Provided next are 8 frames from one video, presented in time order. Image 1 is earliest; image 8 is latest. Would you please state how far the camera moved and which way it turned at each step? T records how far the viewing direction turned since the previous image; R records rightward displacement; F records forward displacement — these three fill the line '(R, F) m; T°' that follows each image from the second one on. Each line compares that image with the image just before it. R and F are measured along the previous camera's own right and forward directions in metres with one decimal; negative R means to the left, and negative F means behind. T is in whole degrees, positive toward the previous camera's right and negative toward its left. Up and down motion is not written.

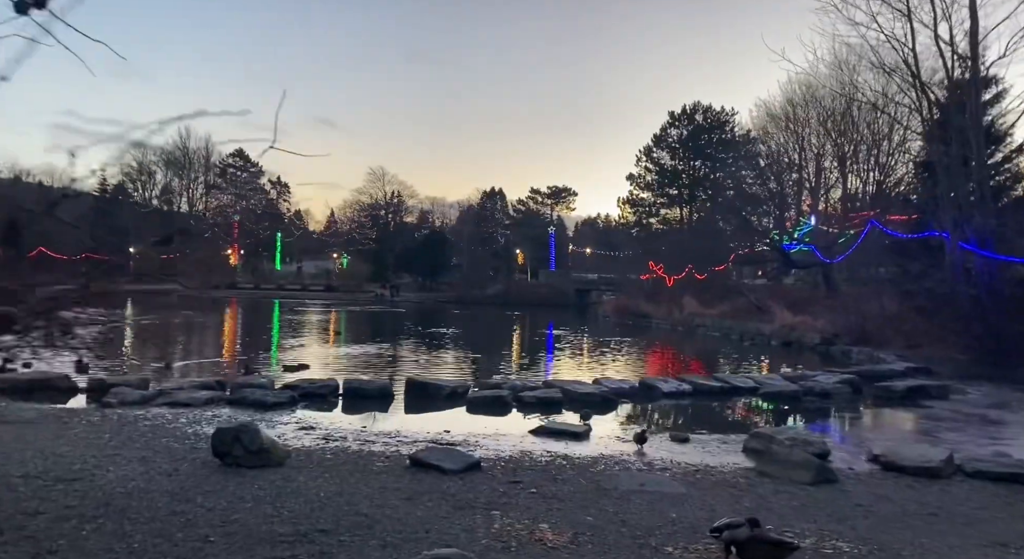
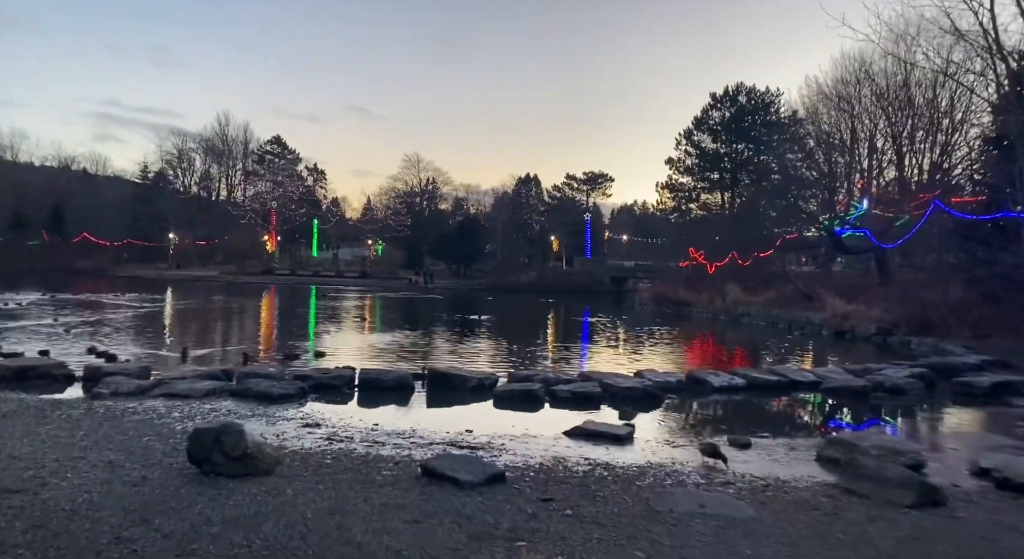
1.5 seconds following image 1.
(0.0, +1.3) m; -3°
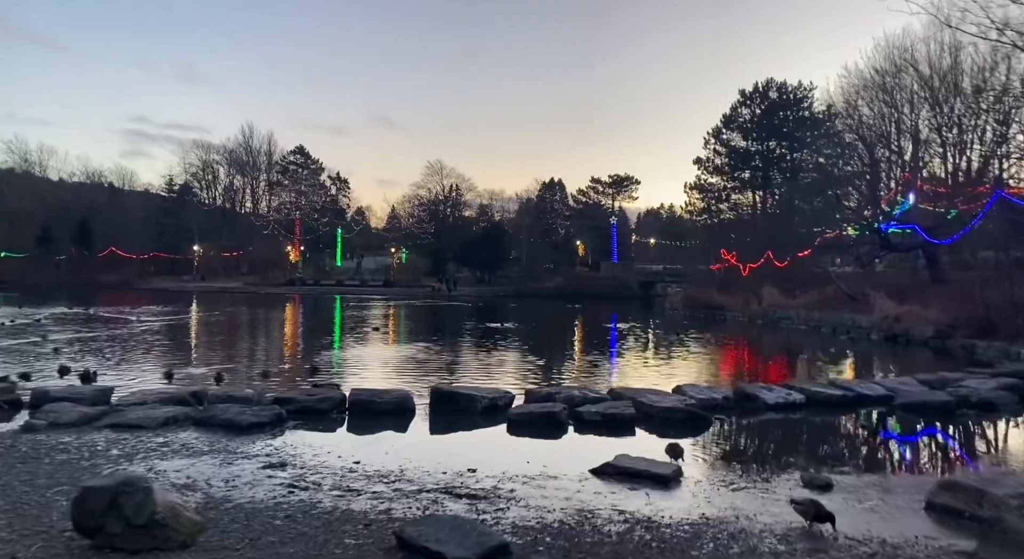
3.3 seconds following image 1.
(+0.1, +1.8) m; -2°
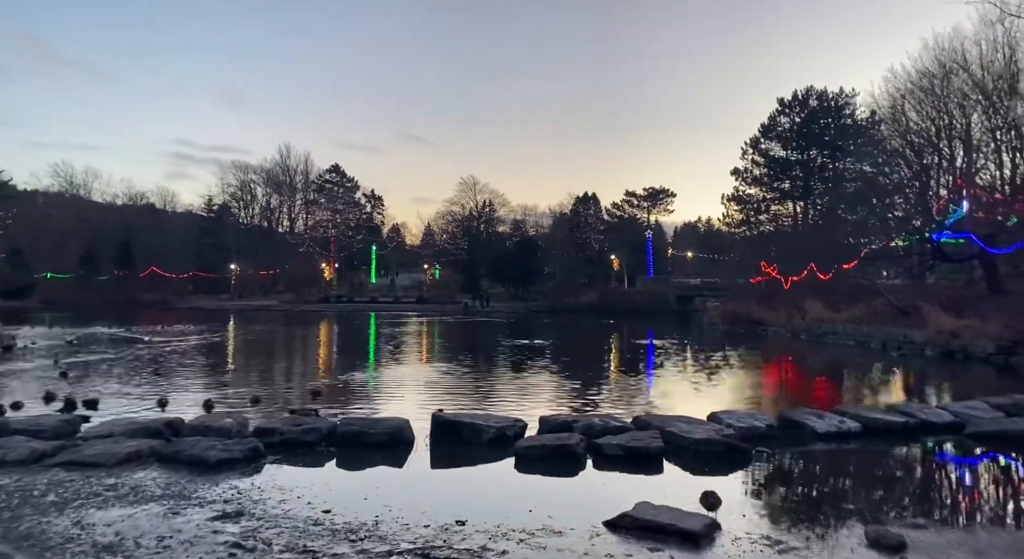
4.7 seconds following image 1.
(+0.3, +1.2) m; -3°
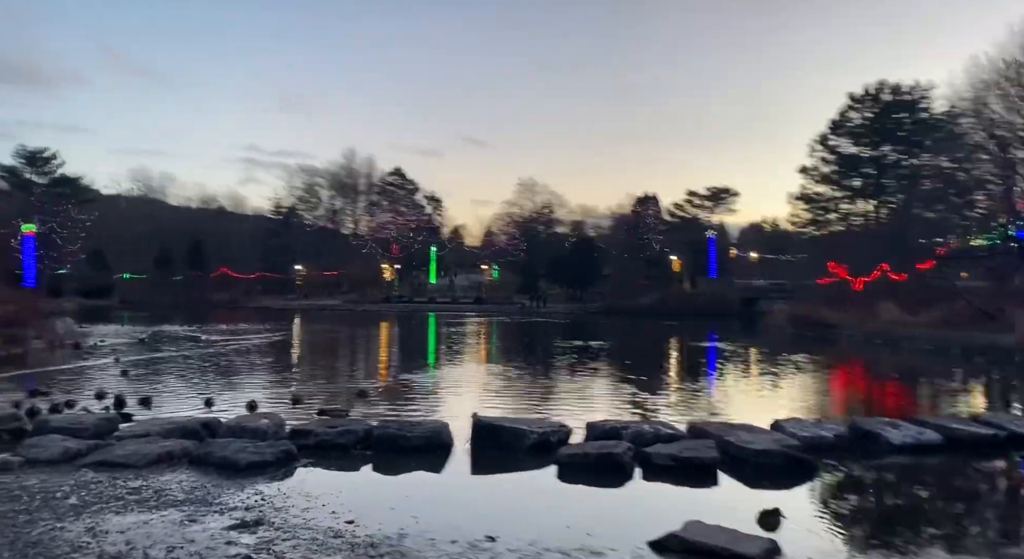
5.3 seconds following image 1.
(+0.2, +0.5) m; -5°
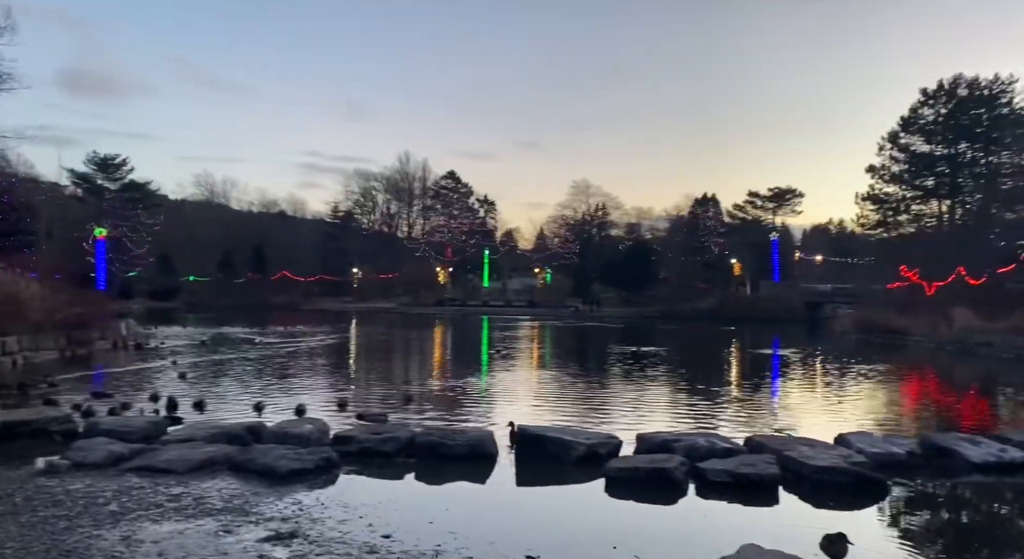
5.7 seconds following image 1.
(+0.1, +0.3) m; -4°
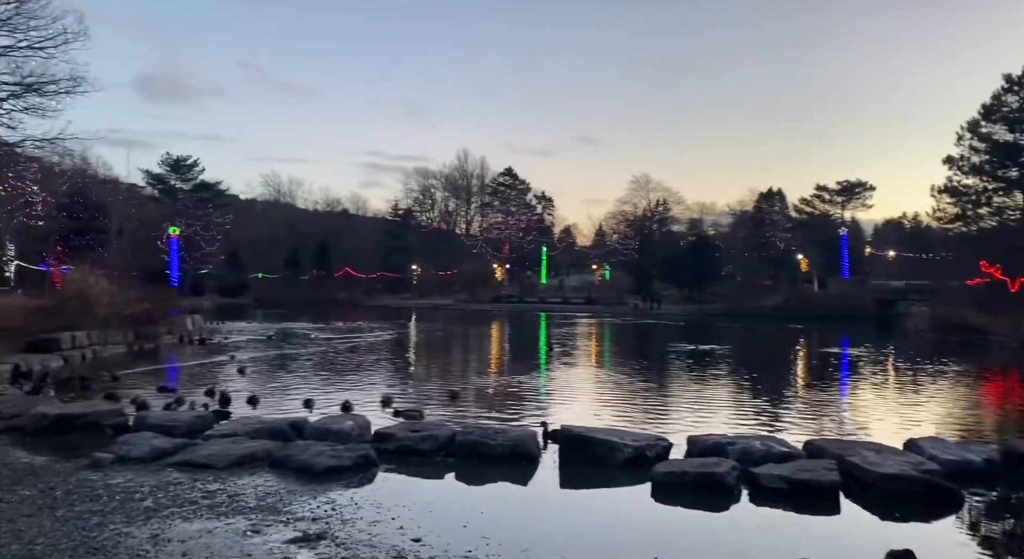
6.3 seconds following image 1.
(+0.2, +0.3) m; -4°
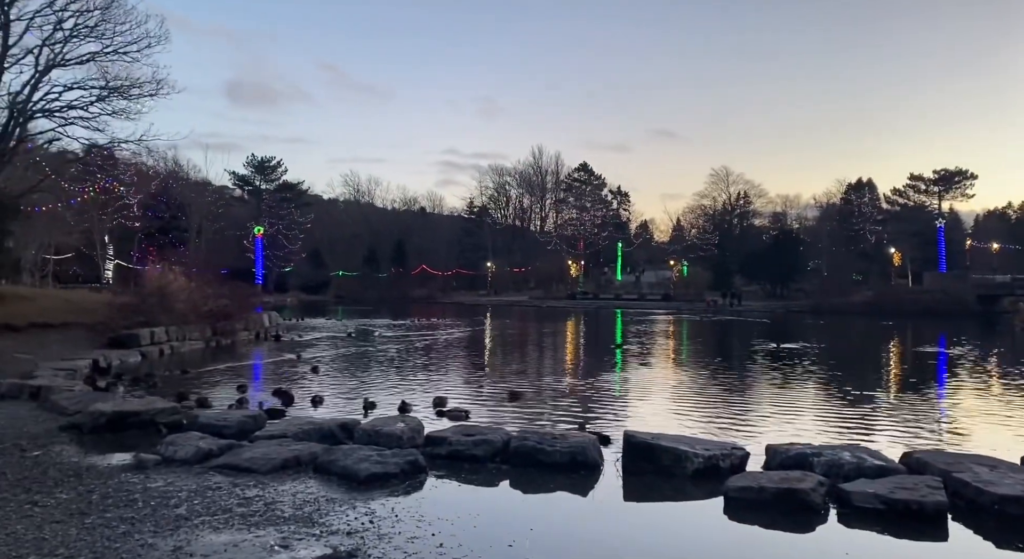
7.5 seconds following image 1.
(+0.2, +0.6) m; -6°
